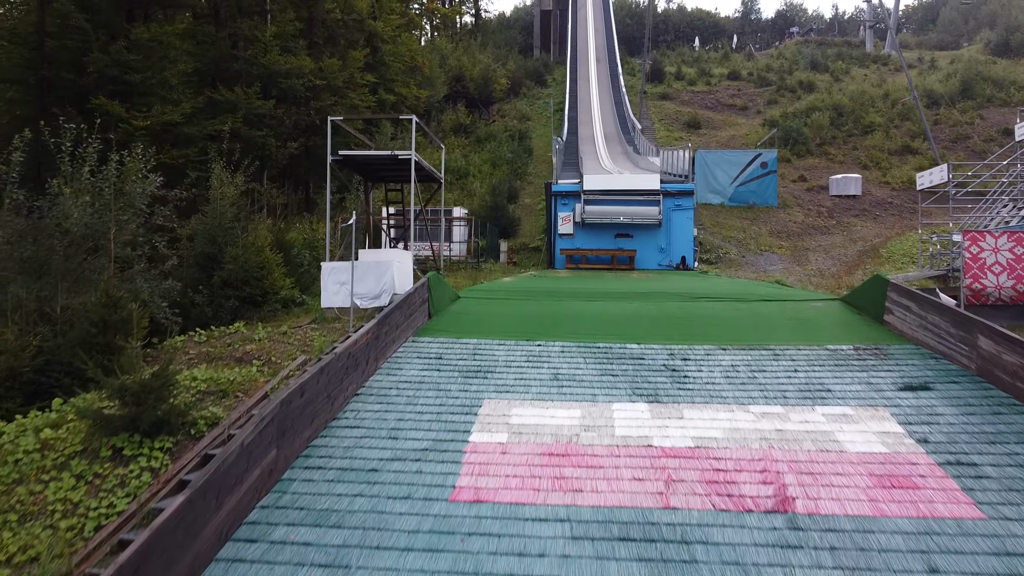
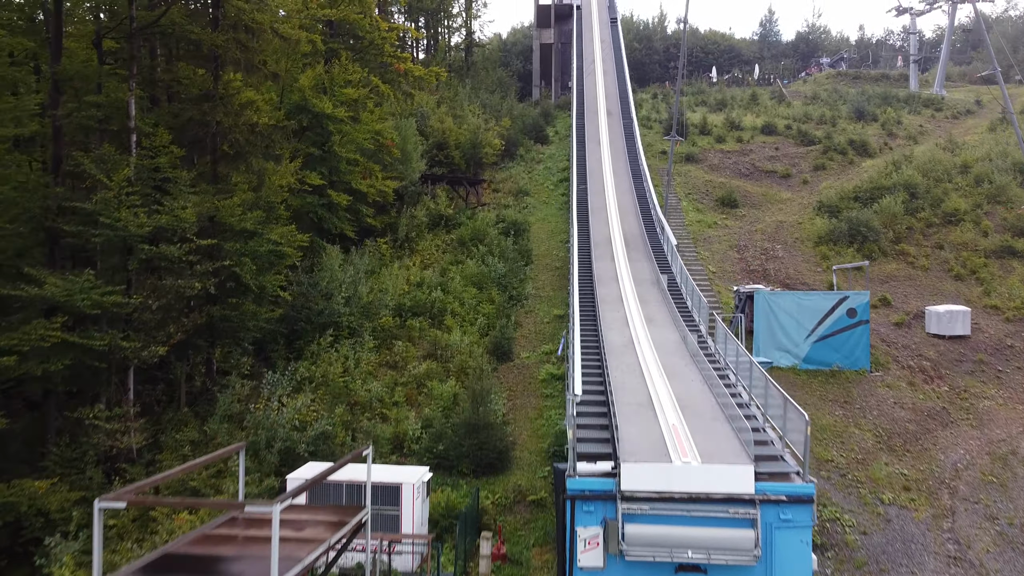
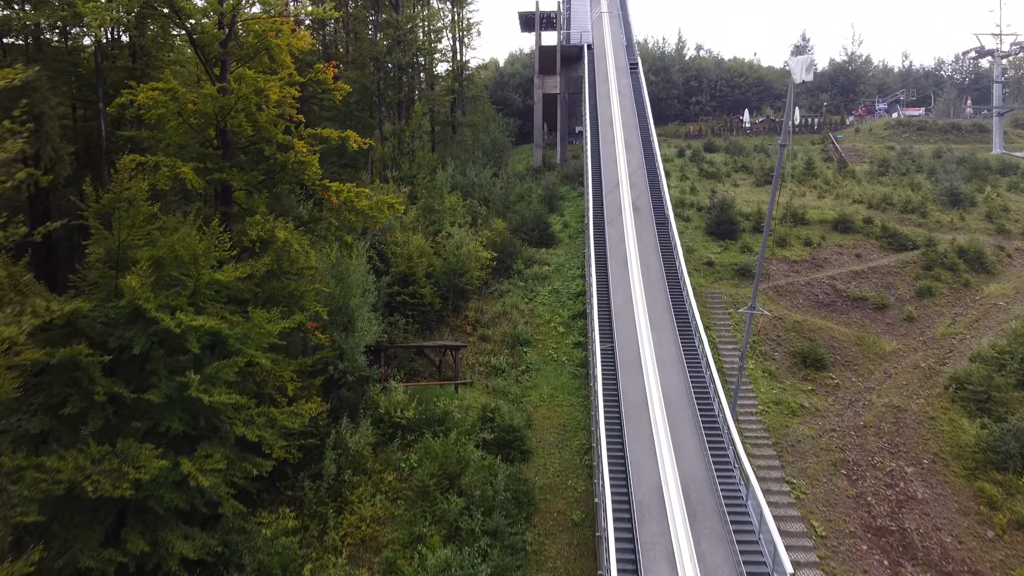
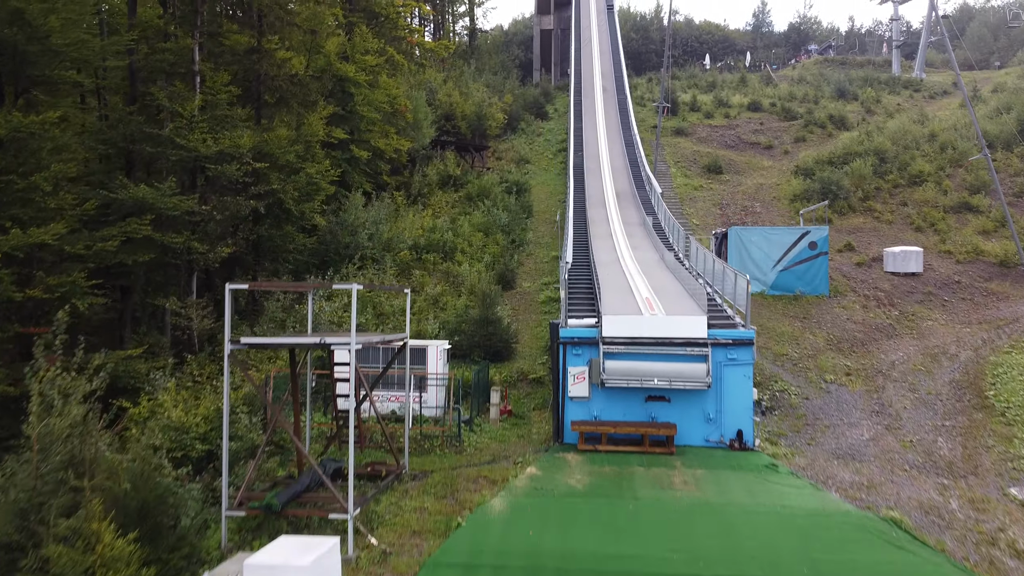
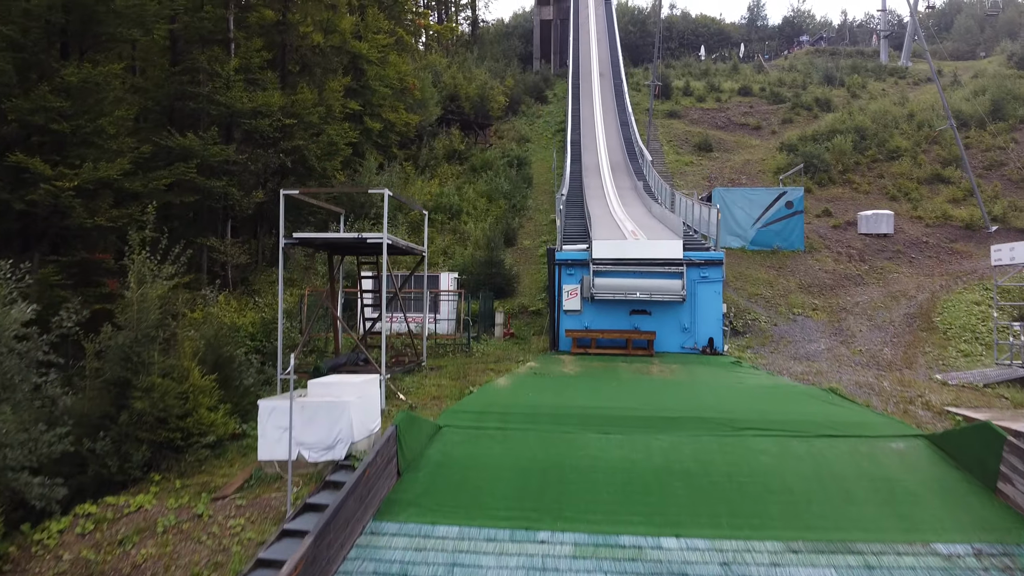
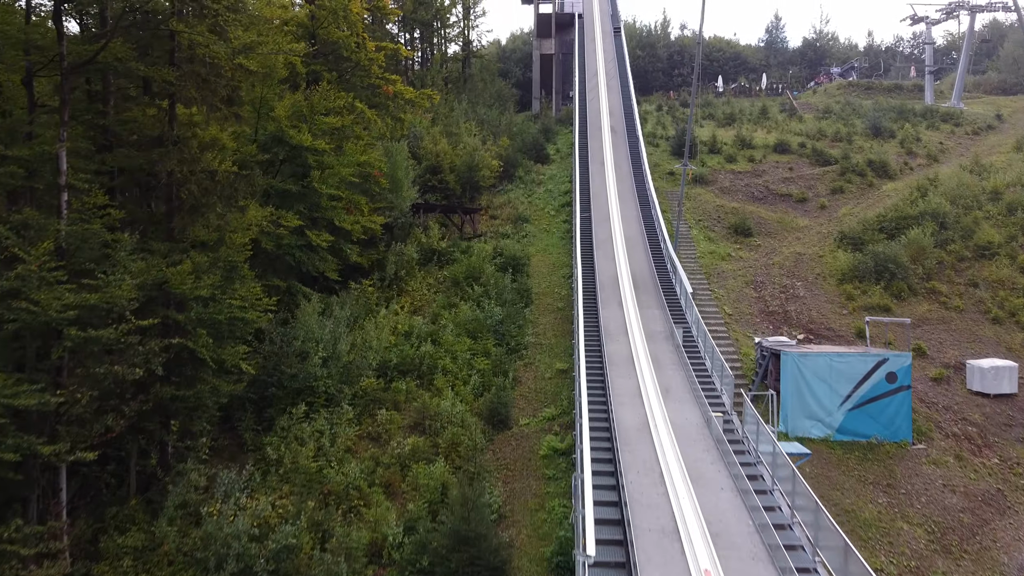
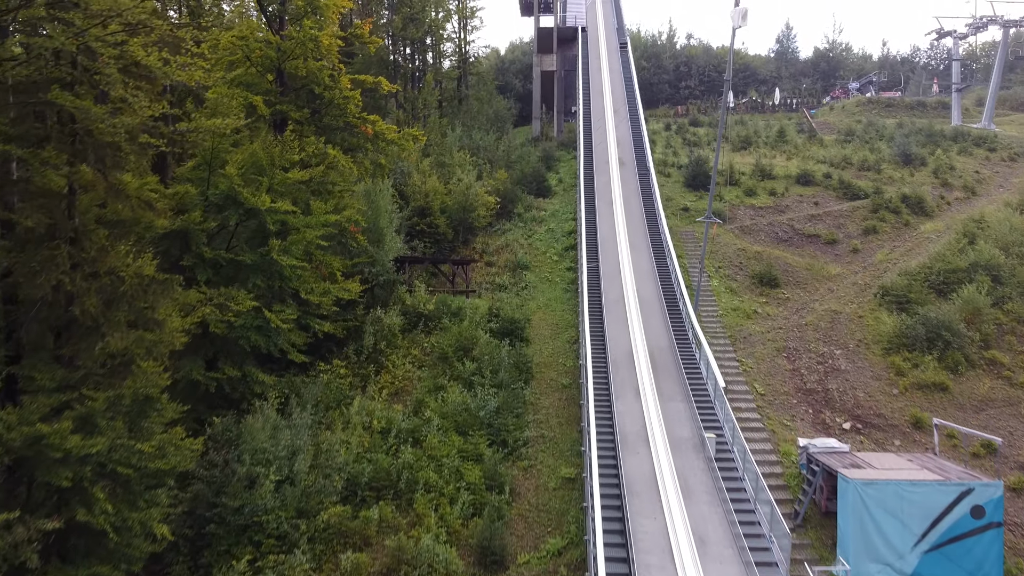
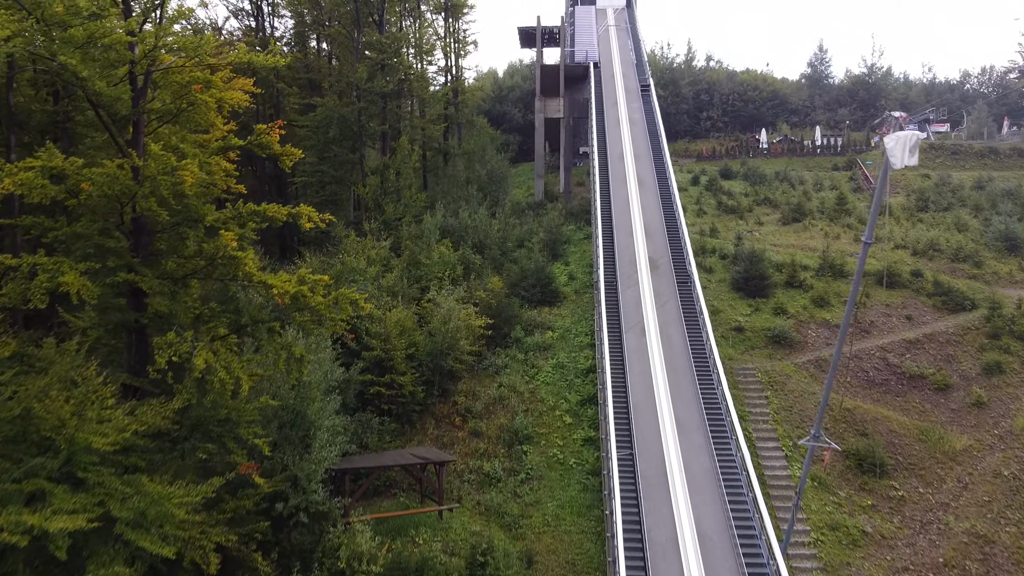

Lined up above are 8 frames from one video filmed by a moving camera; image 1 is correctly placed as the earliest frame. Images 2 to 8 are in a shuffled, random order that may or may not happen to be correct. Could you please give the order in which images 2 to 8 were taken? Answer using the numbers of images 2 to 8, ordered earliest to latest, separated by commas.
5, 4, 2, 6, 7, 3, 8
